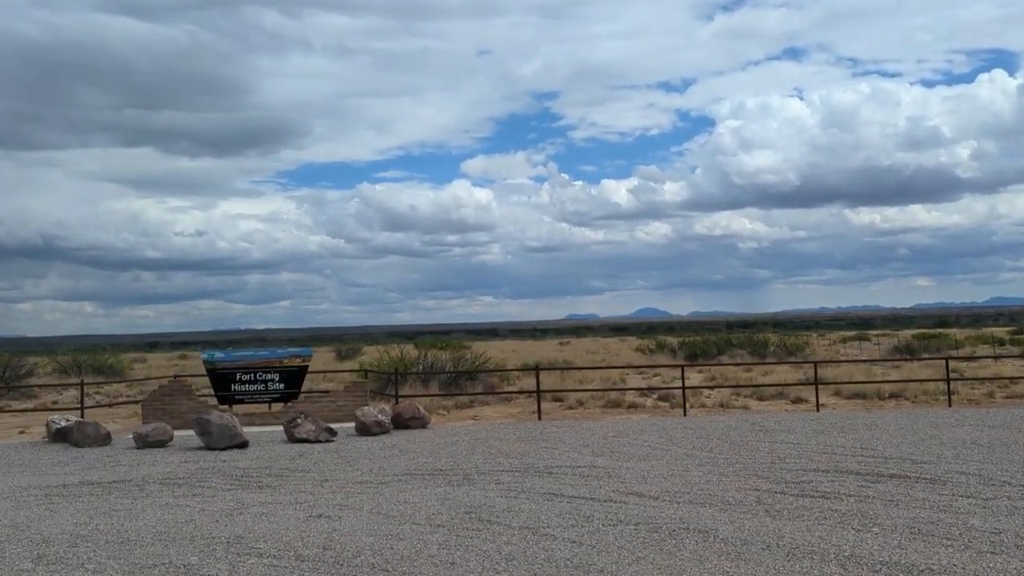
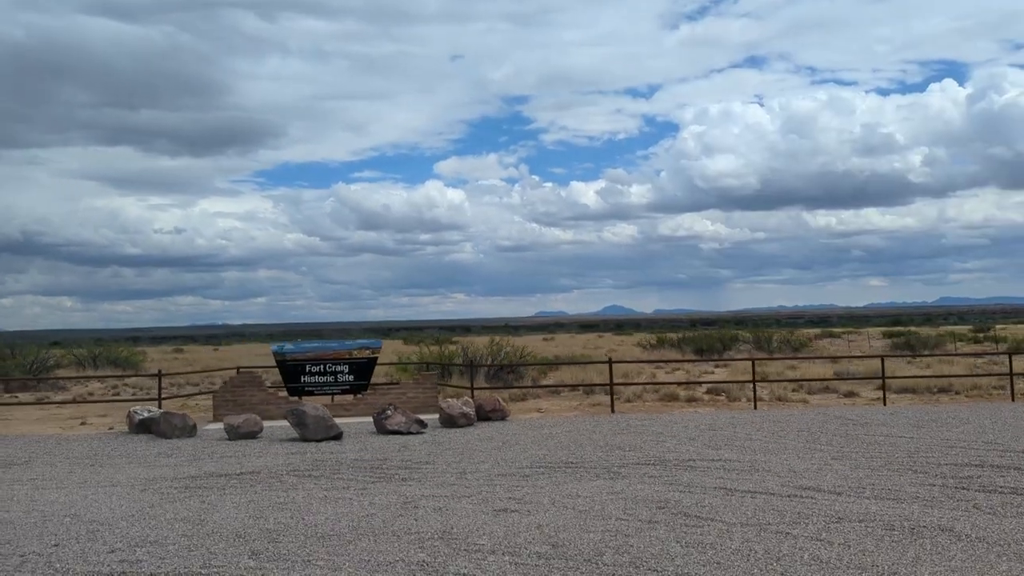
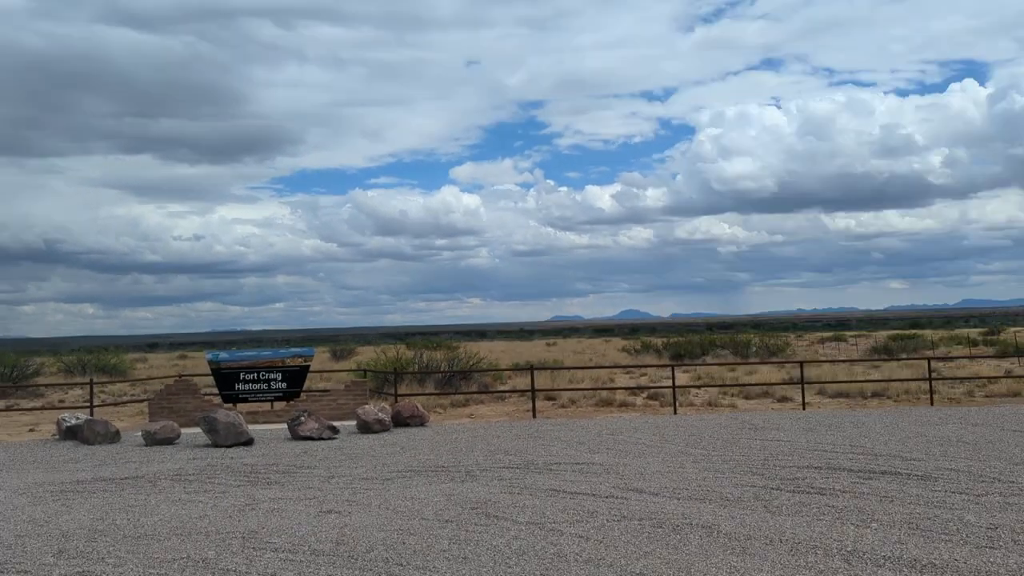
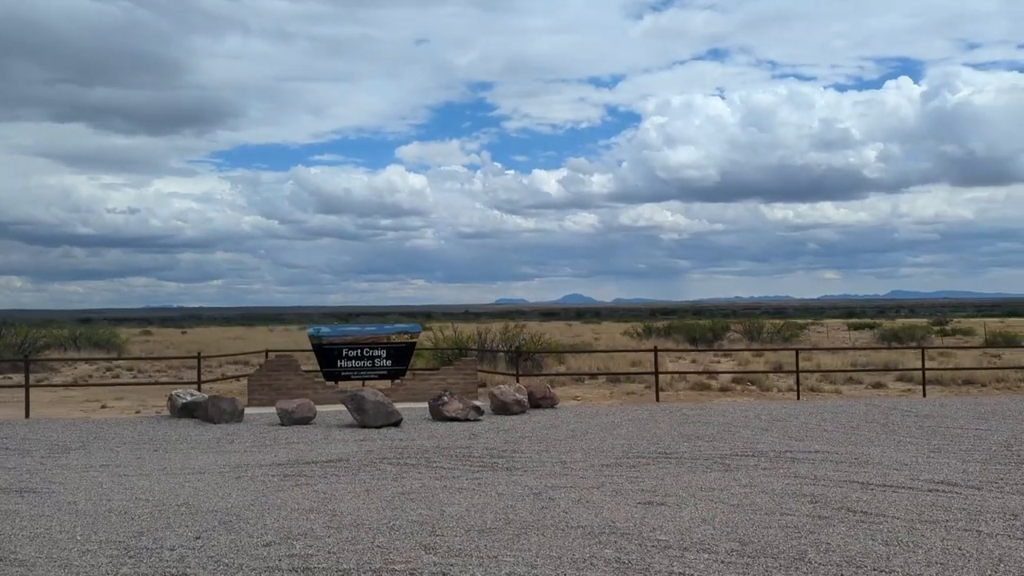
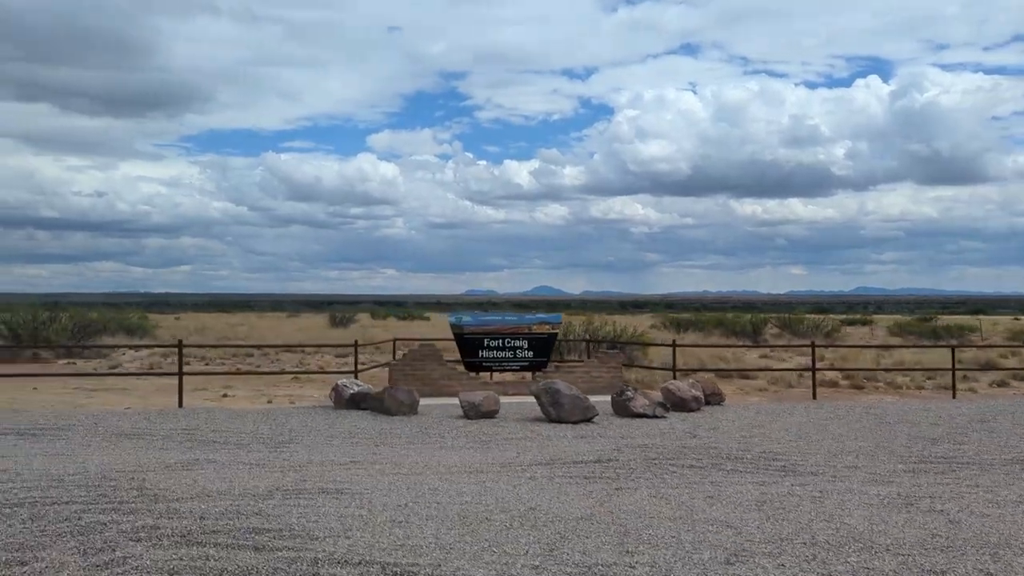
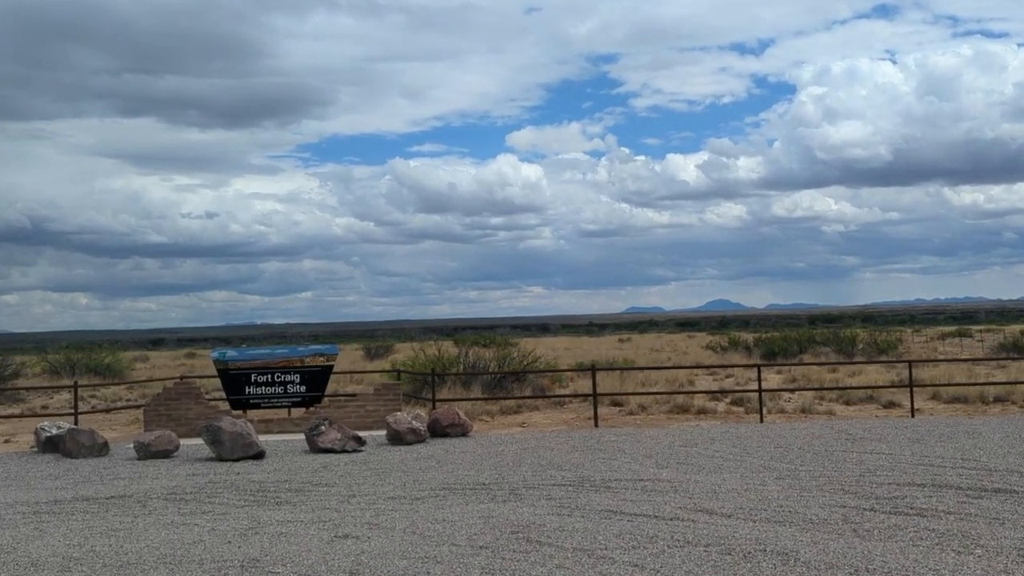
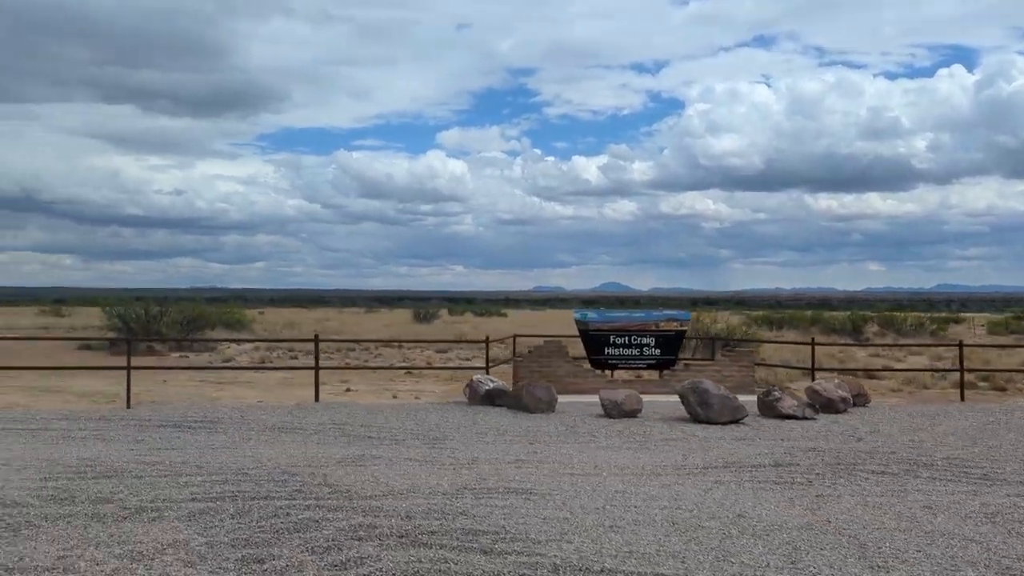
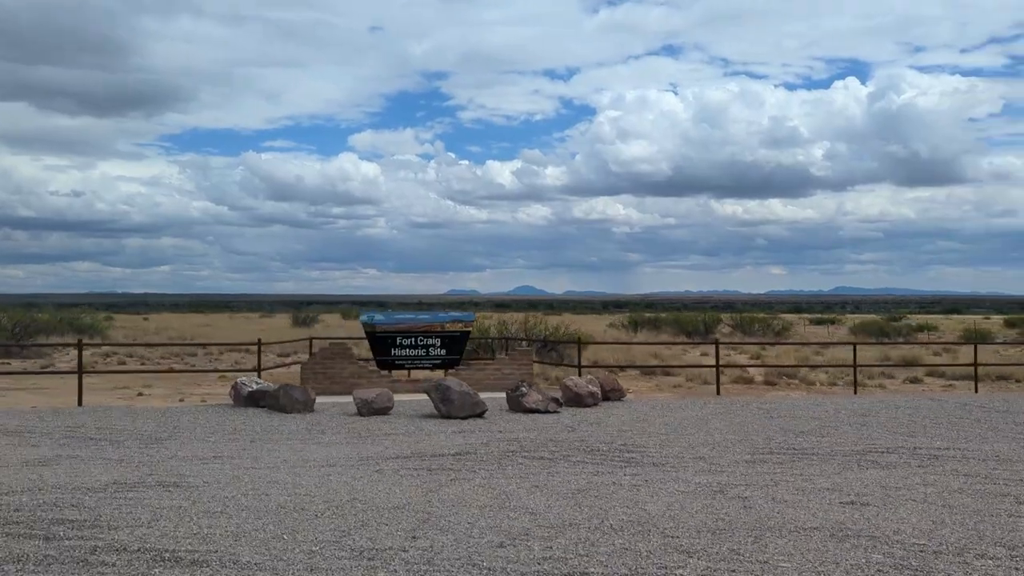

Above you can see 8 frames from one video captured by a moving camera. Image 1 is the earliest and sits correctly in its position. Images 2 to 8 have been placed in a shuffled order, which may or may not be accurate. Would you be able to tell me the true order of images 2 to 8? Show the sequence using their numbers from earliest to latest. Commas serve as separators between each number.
6, 3, 2, 4, 8, 5, 7
